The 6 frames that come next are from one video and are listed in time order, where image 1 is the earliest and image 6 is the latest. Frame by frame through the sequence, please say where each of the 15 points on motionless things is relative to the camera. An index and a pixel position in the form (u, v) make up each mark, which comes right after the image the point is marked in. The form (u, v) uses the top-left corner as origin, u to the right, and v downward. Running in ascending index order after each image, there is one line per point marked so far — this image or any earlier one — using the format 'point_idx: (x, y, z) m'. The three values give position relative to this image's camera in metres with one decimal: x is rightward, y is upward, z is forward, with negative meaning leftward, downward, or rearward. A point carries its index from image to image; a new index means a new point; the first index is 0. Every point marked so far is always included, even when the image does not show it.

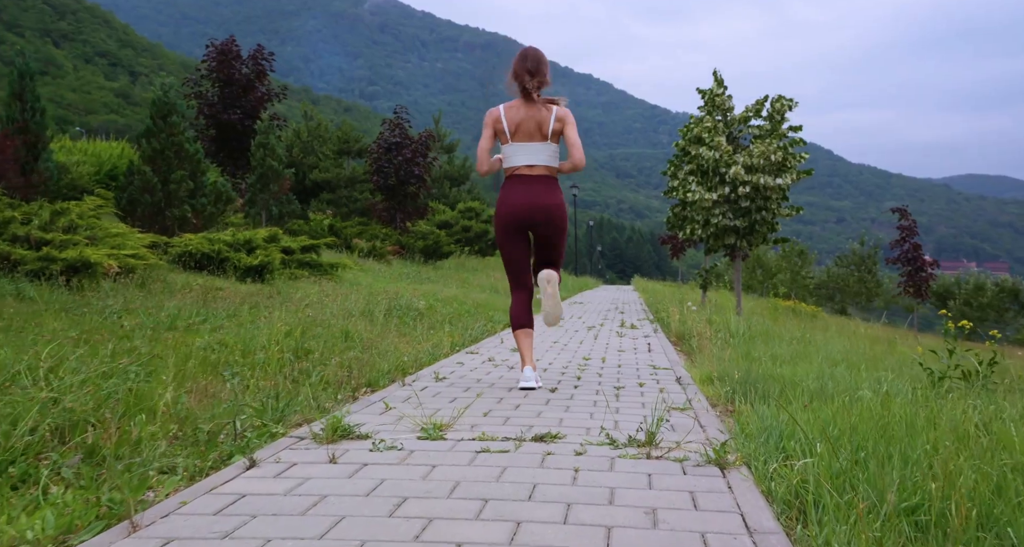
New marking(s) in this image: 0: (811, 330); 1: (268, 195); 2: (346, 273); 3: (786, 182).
0: (+3.5, -0.7, +9.7) m
1: (-5.5, +1.8, +18.0) m
2: (-2.6, 0.0, +12.6) m
3: (+4.1, +1.4, +12.1) m
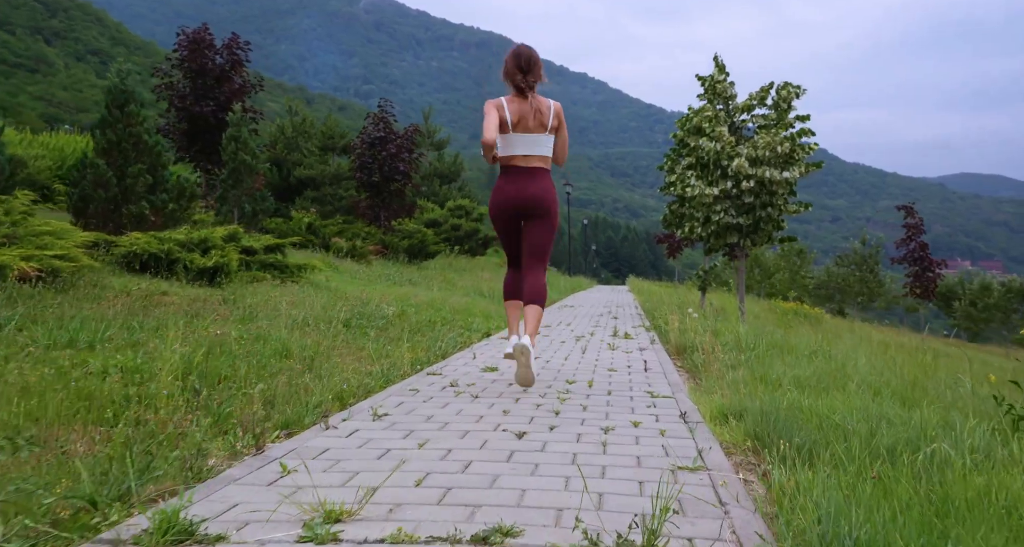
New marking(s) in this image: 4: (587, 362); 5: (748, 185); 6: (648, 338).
0: (+3.3, -0.7, +8.7) m
1: (-5.7, +1.7, +17.0) m
2: (-2.8, -0.1, +11.6) m
3: (+3.9, +1.3, +11.1) m
4: (+0.6, -0.7, +6.5) m
5: (+3.3, +1.2, +11.2) m
6: (+1.4, -0.7, +8.2) m
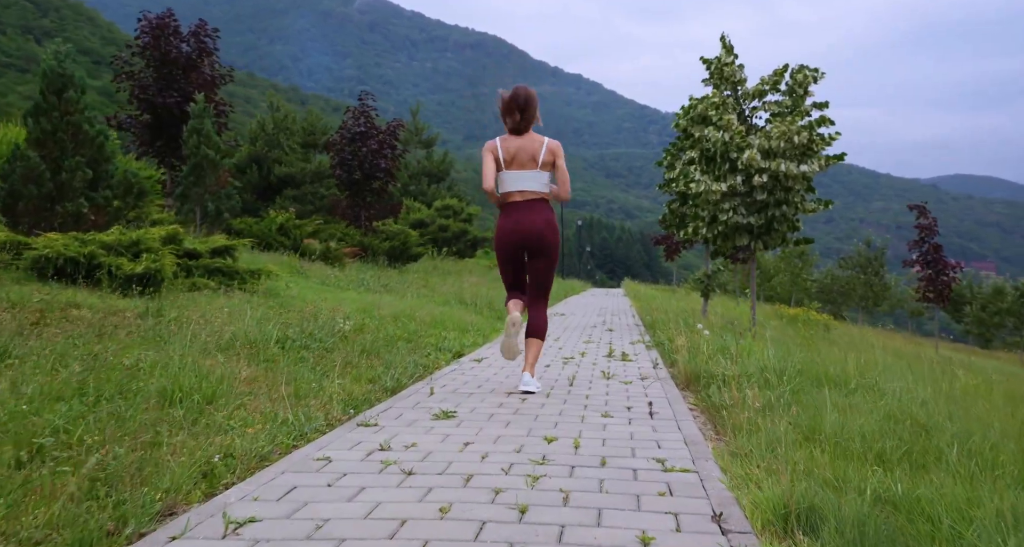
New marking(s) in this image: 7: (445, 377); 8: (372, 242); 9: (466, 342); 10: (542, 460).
0: (+3.1, -0.8, +7.4) m
1: (-6.0, +1.6, +15.6) m
2: (-3.1, -0.2, +10.2) m
3: (+3.7, +1.3, +9.8) m
4: (+0.4, -0.8, +5.2) m
5: (+3.0, +1.1, +9.9) m
6: (+1.2, -0.7, +6.9) m
7: (-0.5, -0.7, +5.9) m
8: (-3.4, +0.8, +19.6) m
9: (-0.5, -0.7, +8.2) m
10: (+0.1, -0.8, +3.5) m
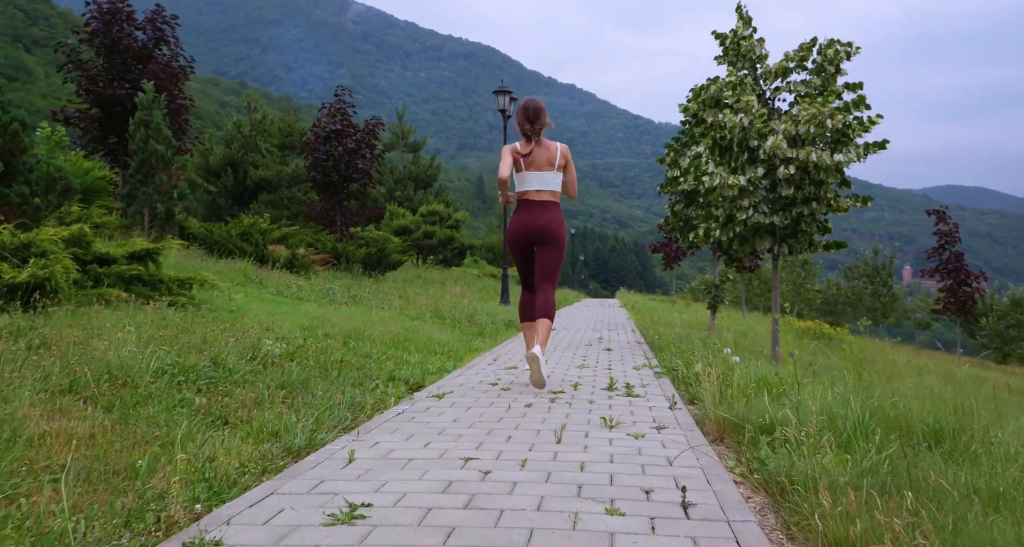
0: (+2.9, -0.9, +5.8) m
1: (-6.2, +1.5, +14.0) m
2: (-3.3, -0.2, +8.6) m
3: (+3.5, +1.2, +8.2) m
4: (+0.2, -0.8, +3.6) m
5: (+2.8, +1.0, +8.3) m
6: (+1.0, -0.8, +5.3) m
7: (-0.7, -0.8, +4.3) m
8: (-3.7, +0.5, +18.0) m
9: (-0.7, -0.8, +6.6) m
10: (0.0, -0.8, +1.9) m
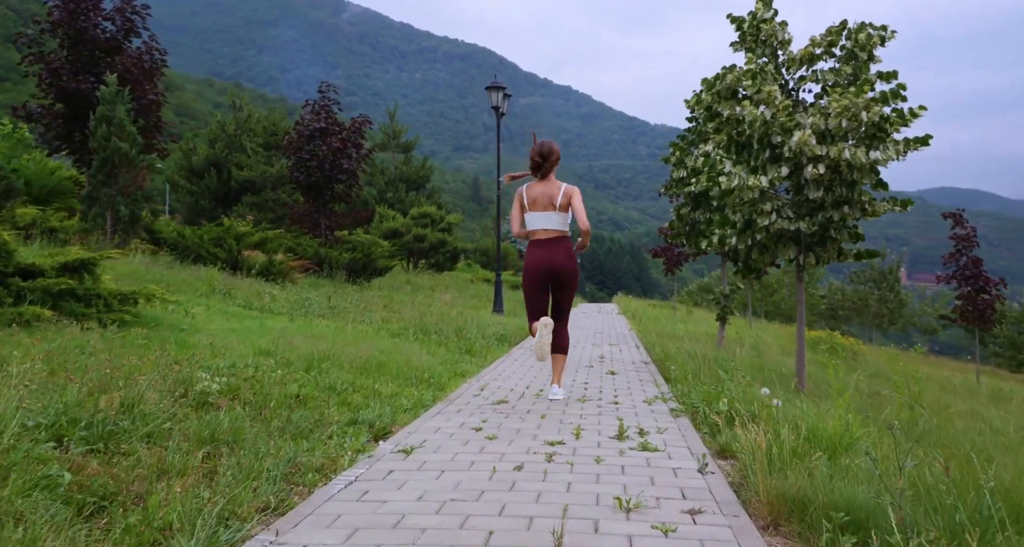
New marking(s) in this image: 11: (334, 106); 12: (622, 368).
0: (+2.9, -1.0, +4.8) m
1: (-6.4, +1.3, +12.9) m
2: (-3.4, -0.4, +7.6) m
3: (+3.4, +1.0, +7.2) m
4: (+0.2, -0.9, +2.6) m
5: (+2.7, +0.9, +7.3) m
6: (+0.9, -0.9, +4.3) m
7: (-0.7, -0.9, +3.2) m
8: (-3.8, +0.4, +16.9) m
9: (-0.7, -0.9, +5.6) m
10: (-0.1, -0.9, +0.9) m
11: (-4.3, +4.0, +19.4) m
12: (+1.1, -1.0, +8.3) m
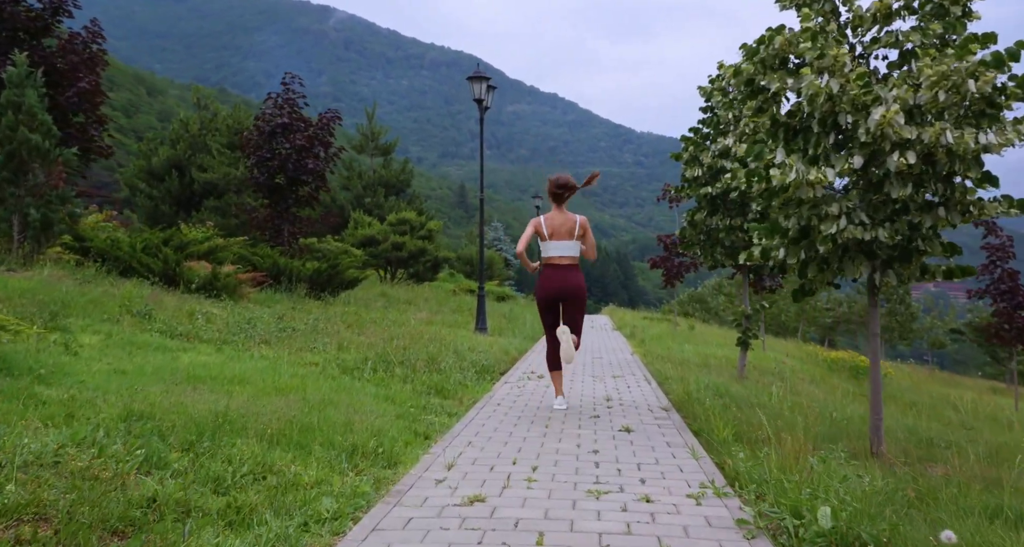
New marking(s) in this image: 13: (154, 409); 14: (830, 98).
0: (+2.8, -1.1, +2.9) m
1: (-6.6, +1.1, +10.9) m
2: (-3.5, -0.5, +5.6) m
3: (+3.2, +0.9, +5.4) m
4: (+0.1, -1.1, +0.6) m
5: (+2.6, +0.7, +5.4) m
6: (+0.9, -1.1, +2.3) m
7: (-0.8, -1.0, +1.3) m
8: (-4.1, +0.2, +14.9) m
9: (-0.8, -1.1, +3.6) m
10: (-0.1, -1.0, -1.0) m
11: (-4.6, +3.8, +17.4) m
12: (+1.0, -1.1, +6.4) m
13: (-2.1, -0.8, +4.7) m
14: (+2.3, +1.3, +5.7) m
